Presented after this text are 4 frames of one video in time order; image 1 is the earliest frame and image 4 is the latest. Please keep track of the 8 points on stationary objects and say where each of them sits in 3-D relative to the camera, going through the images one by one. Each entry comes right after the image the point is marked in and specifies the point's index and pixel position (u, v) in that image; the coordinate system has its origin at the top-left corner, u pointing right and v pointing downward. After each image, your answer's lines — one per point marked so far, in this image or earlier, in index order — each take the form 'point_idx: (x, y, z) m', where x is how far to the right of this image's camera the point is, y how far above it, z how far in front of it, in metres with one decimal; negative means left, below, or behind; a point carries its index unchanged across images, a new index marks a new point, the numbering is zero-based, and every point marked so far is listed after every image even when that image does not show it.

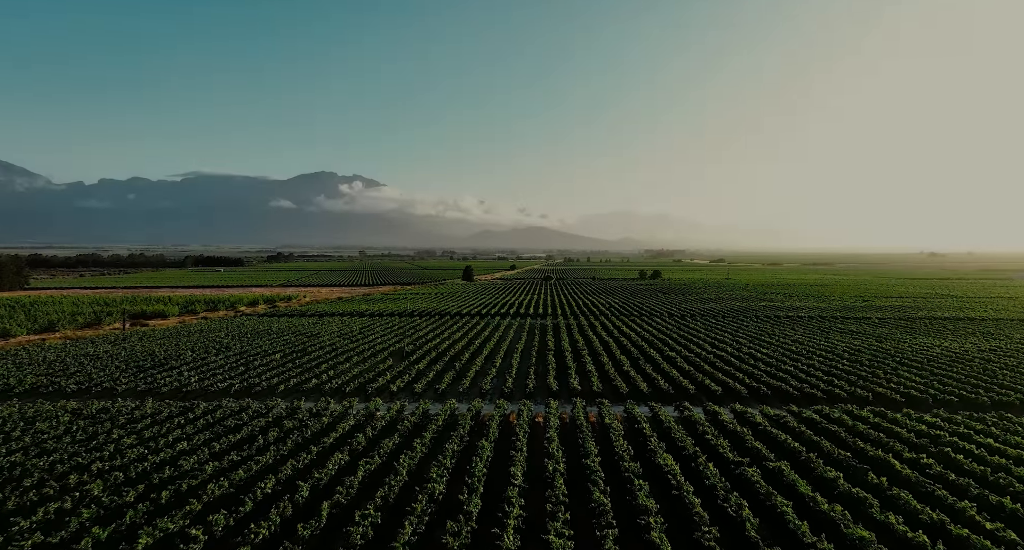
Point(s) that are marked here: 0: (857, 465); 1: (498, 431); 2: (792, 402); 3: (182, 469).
0: (+8.4, -4.7, +11.9) m
1: (-0.5, -5.1, +15.9) m
2: (+10.6, -4.9, +18.5) m
3: (-7.8, -4.6, +11.6) m
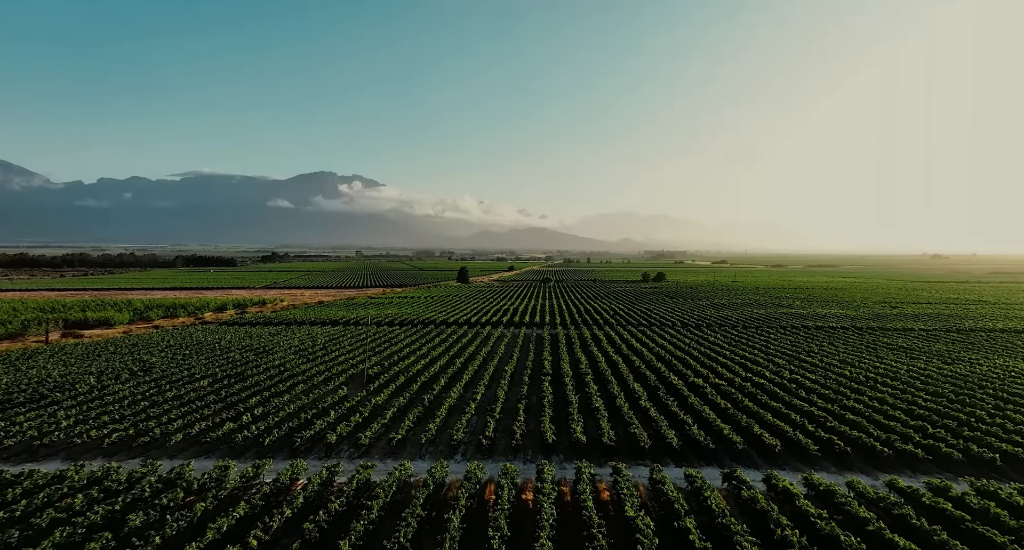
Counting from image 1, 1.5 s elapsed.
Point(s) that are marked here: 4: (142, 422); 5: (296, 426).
0: (+7.8, -5.0, +6.6) m
1: (-1.0, -5.3, +10.6) m
2: (+10.0, -5.2, +13.2) m
3: (-8.4, -4.9, +6.3) m
4: (-12.0, -4.8, +15.9) m
5: (-7.0, -4.9, +16.0) m
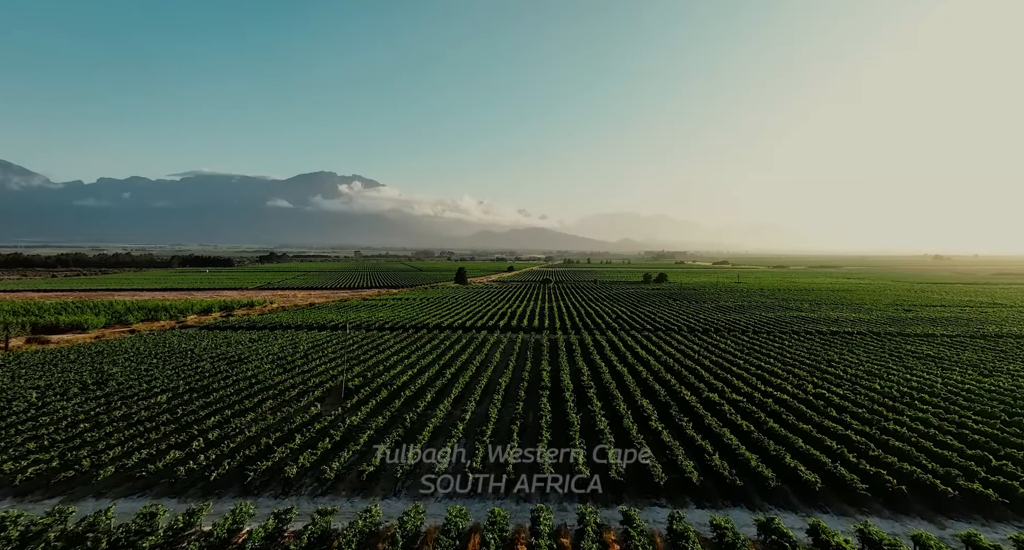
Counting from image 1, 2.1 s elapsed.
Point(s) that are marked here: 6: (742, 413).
0: (+7.6, -5.1, +4.3) m
1: (-1.3, -5.4, +8.3) m
2: (+9.8, -5.3, +10.9) m
3: (-8.6, -5.0, +4.0) m
4: (-12.2, -4.9, +13.7) m
5: (-7.3, -5.1, +13.8) m
6: (+8.4, -5.0, +17.9) m
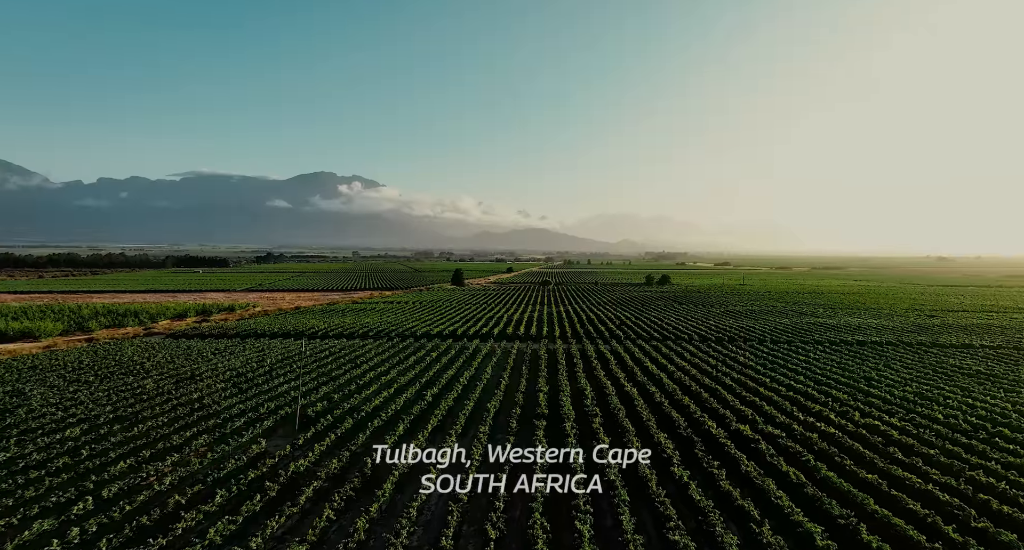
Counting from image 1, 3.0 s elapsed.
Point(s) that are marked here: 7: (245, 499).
0: (+7.3, -5.3, +0.9) m
1: (-1.6, -5.7, +4.9) m
2: (+9.4, -5.6, +7.5) m
3: (-9.0, -5.1, +0.6) m
4: (-12.6, -5.1, +10.3) m
5: (-7.6, -5.3, +10.4) m
6: (+8.0, -5.2, +14.5) m
7: (-6.3, -5.3, +11.7) m
